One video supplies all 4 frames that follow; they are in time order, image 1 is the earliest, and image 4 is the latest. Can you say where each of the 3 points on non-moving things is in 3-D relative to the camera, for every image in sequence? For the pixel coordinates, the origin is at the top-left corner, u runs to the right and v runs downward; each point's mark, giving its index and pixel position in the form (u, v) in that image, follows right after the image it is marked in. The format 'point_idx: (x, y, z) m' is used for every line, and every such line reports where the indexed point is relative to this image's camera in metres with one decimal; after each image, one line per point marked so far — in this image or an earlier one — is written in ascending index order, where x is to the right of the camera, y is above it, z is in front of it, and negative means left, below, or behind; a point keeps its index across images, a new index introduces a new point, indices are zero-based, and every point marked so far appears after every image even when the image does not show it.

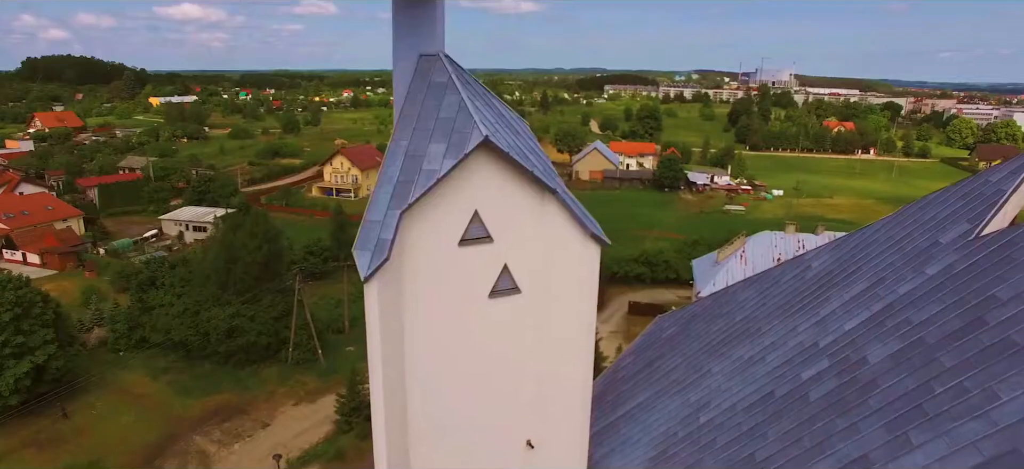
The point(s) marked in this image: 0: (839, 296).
0: (+4.0, -0.8, +7.5) m
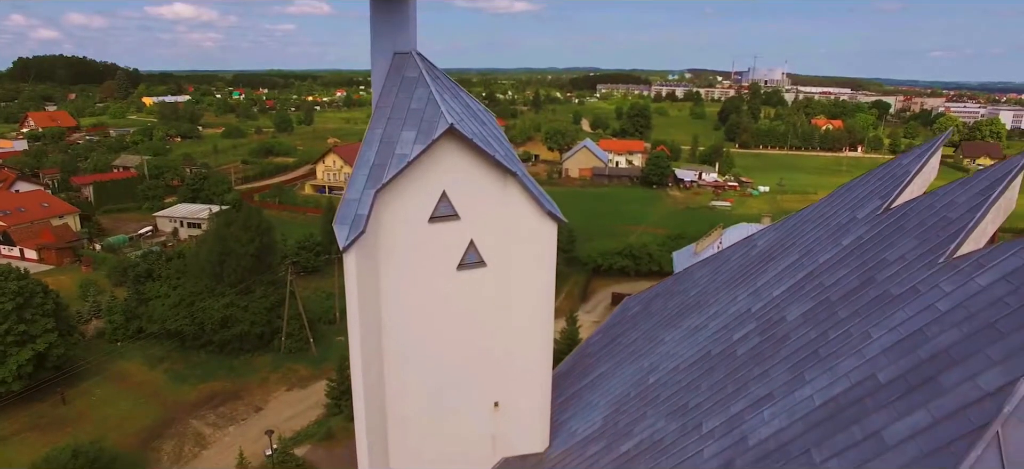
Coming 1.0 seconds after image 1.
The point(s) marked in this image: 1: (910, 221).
0: (+3.6, -0.5, +8.4) m
1: (+4.2, +0.1, +6.5) m
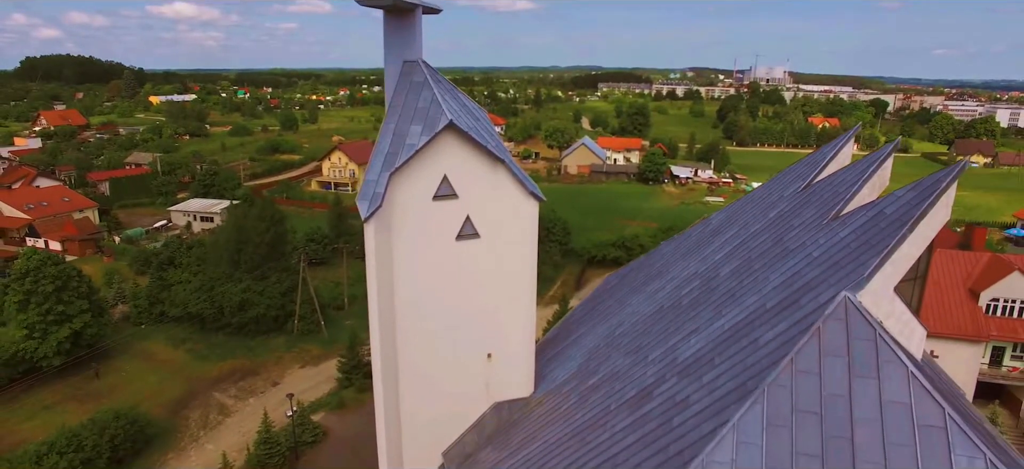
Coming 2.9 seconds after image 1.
0: (+3.4, -0.1, +10.0) m
1: (+4.1, +0.5, +8.2) m
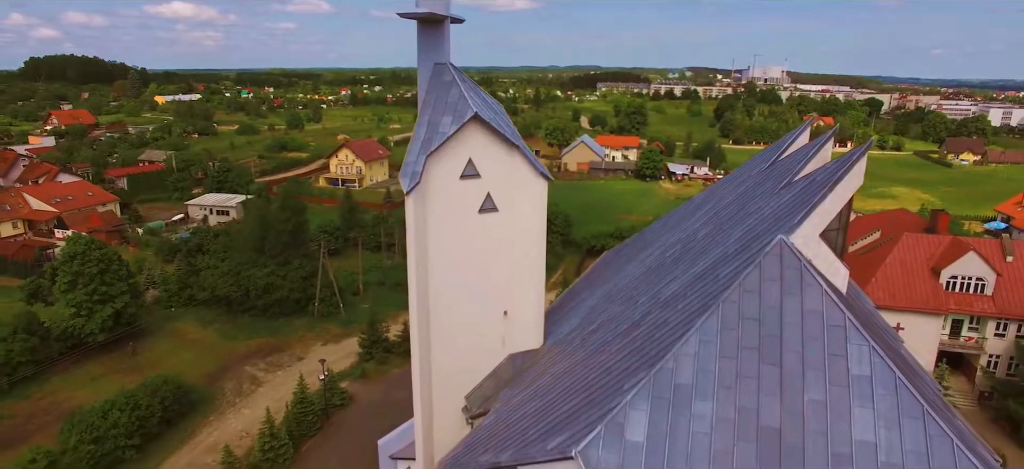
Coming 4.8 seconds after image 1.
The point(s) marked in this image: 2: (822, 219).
0: (+3.7, +0.4, +11.9) m
1: (+4.3, +1.0, +10.0) m
2: (+3.8, +0.2, +7.4) m
